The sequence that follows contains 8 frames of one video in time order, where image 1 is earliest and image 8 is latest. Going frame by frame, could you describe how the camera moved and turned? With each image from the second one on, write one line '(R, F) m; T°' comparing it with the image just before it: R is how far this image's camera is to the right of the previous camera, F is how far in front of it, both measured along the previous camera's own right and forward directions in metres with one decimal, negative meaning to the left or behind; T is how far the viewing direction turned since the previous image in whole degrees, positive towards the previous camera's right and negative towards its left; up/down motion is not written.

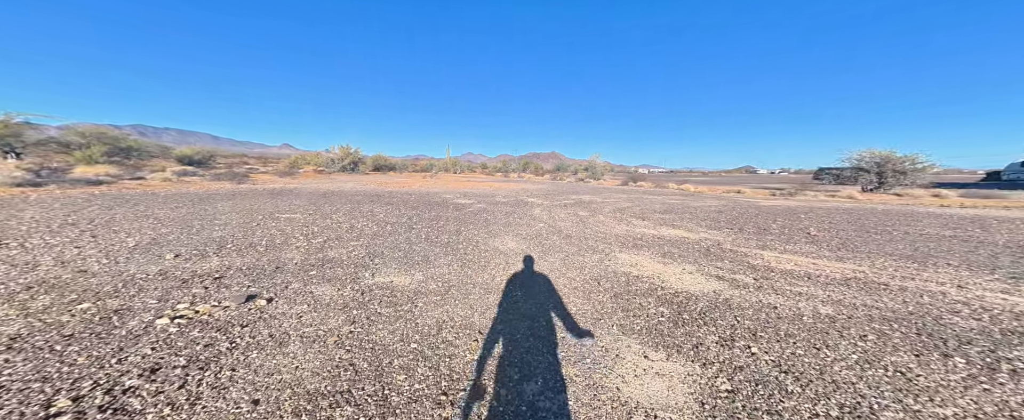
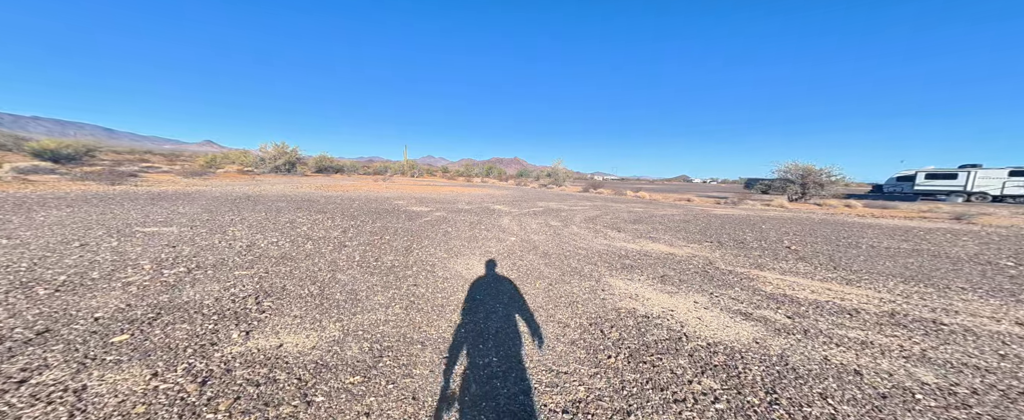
(-0.2, +1.9) m; +9°
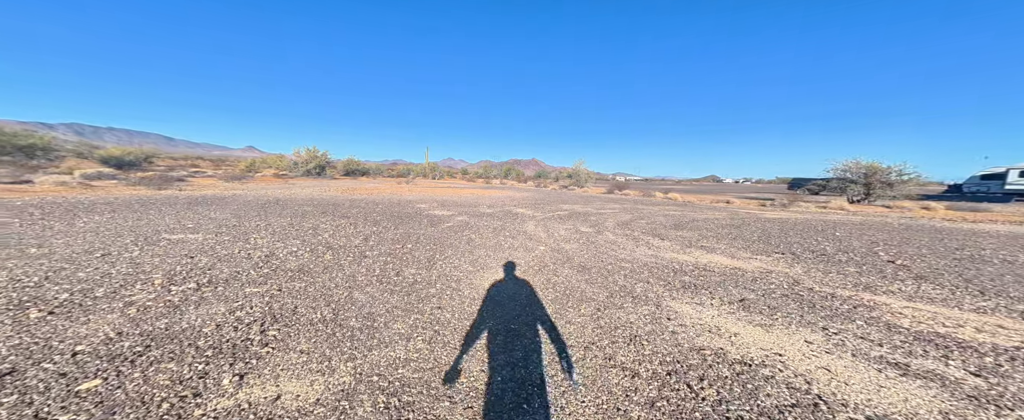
(-0.3, +0.9) m; -5°
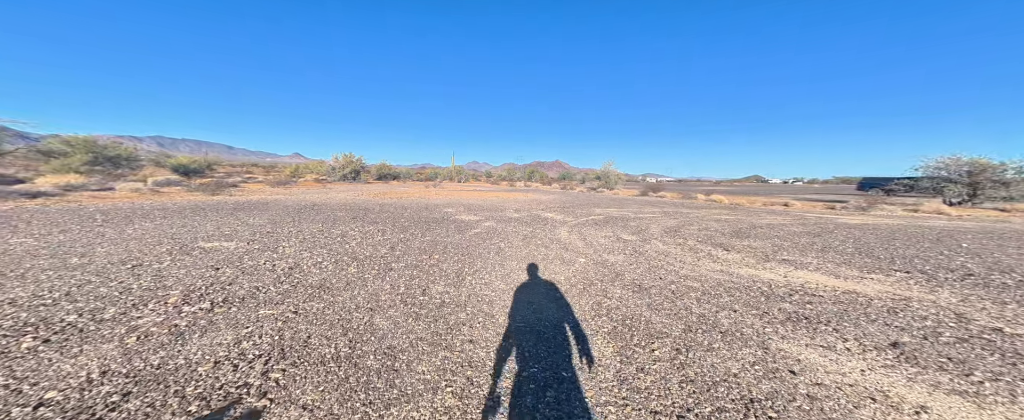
(-0.3, +1.0) m; -6°
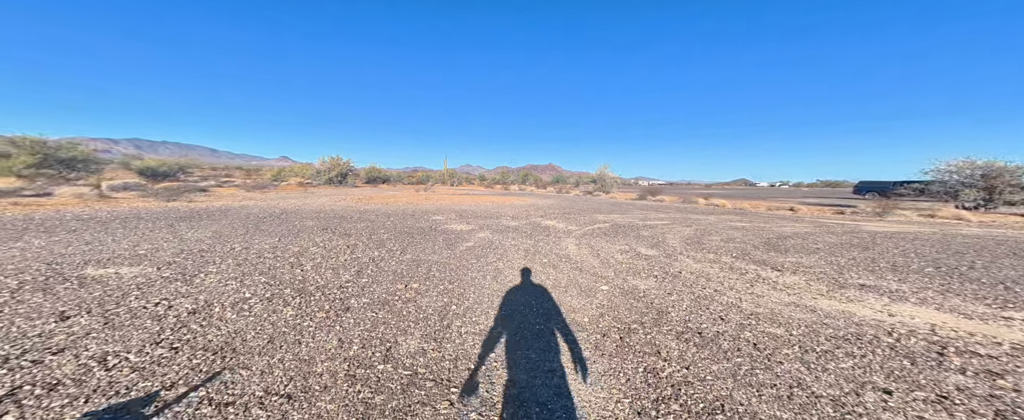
(-0.2, +2.0) m; +1°
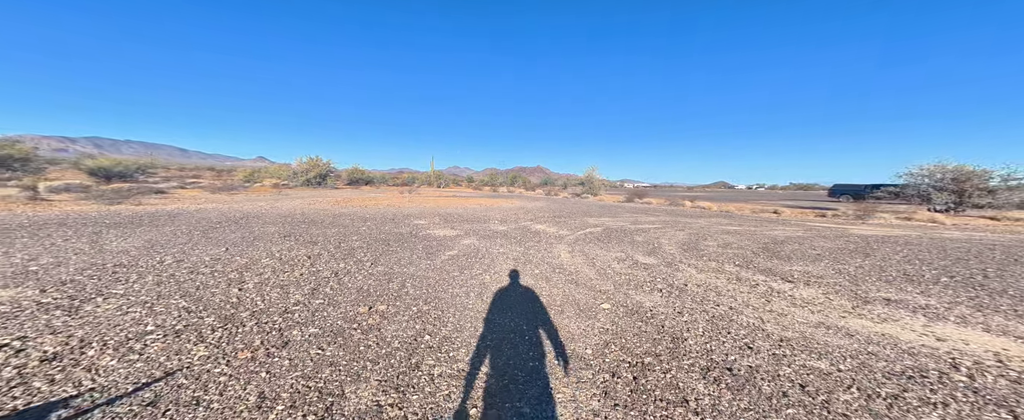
(0.0, +1.0) m; +3°
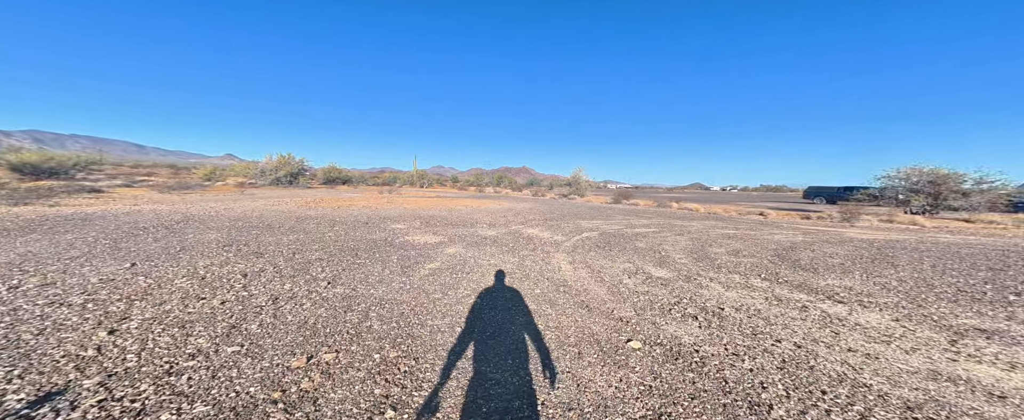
(-0.3, +1.6) m; +3°
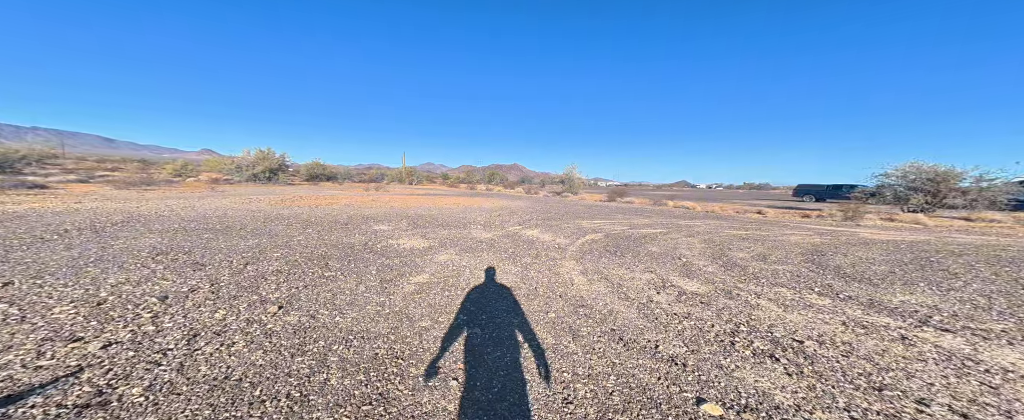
(-0.3, +1.6) m; +2°
